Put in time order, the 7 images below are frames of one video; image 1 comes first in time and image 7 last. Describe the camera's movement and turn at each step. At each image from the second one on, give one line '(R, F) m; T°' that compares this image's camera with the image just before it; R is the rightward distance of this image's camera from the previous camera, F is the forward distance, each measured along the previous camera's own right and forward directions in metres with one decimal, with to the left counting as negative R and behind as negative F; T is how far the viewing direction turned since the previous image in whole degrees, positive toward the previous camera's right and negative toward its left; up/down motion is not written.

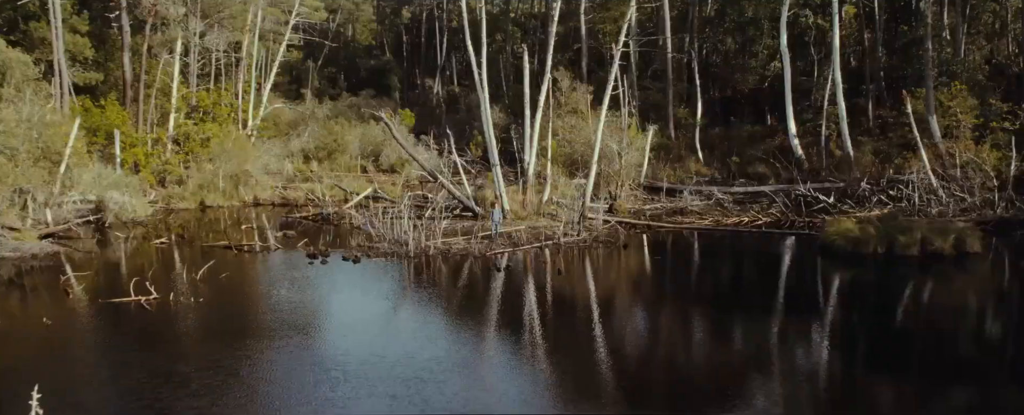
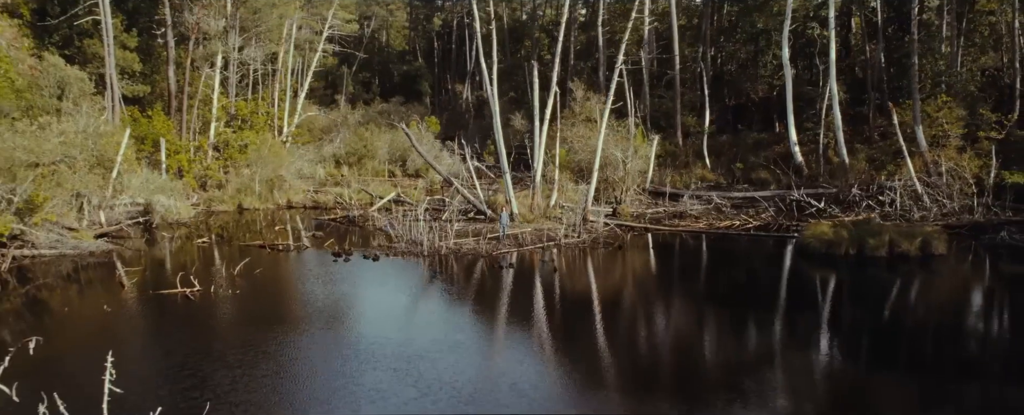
(+0.5, -1.3) m; -3°
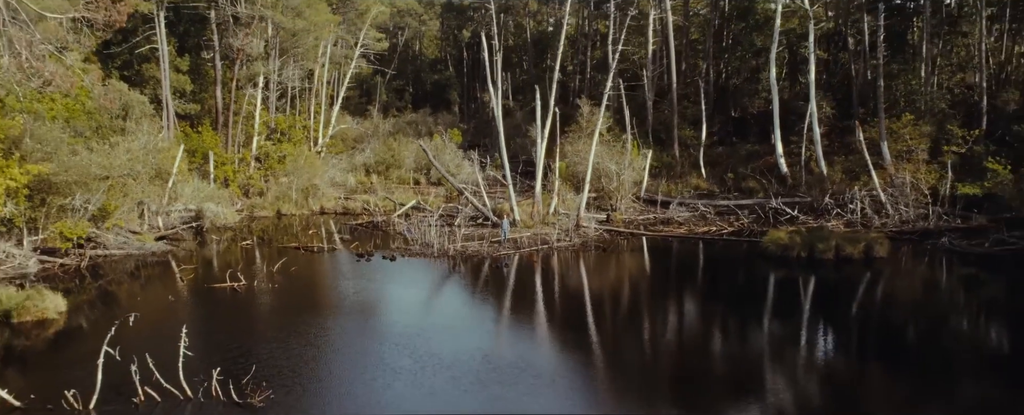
(+0.8, -2.1) m; -3°
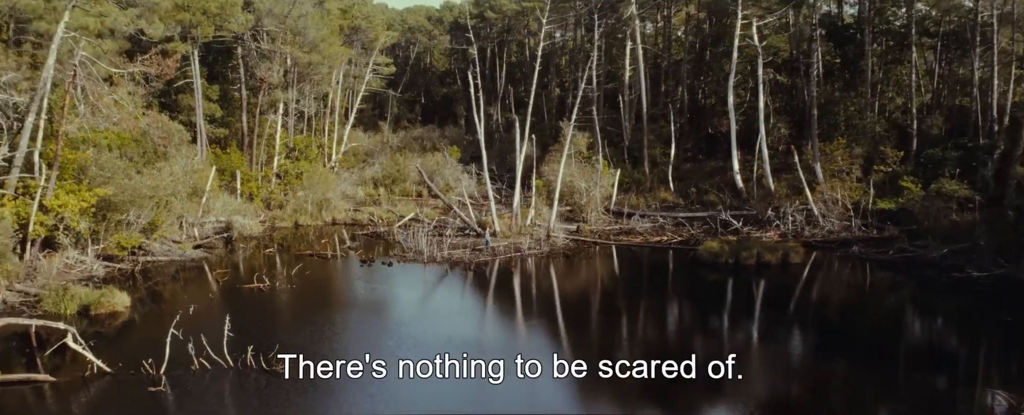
(+0.9, -3.1) m; -1°
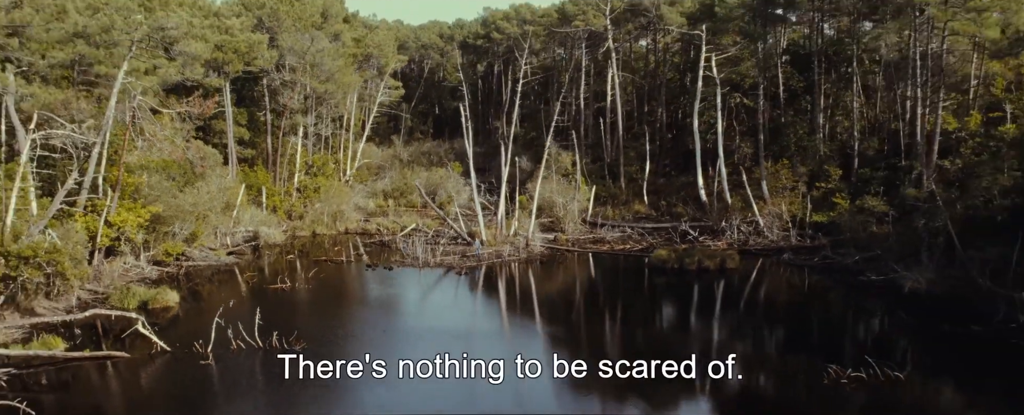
(+1.1, -3.5) m; -1°
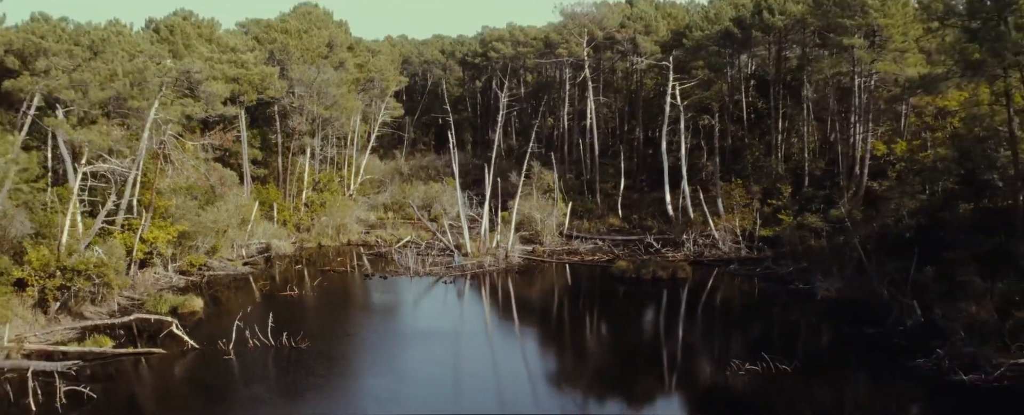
(+0.9, -3.2) m; -1°
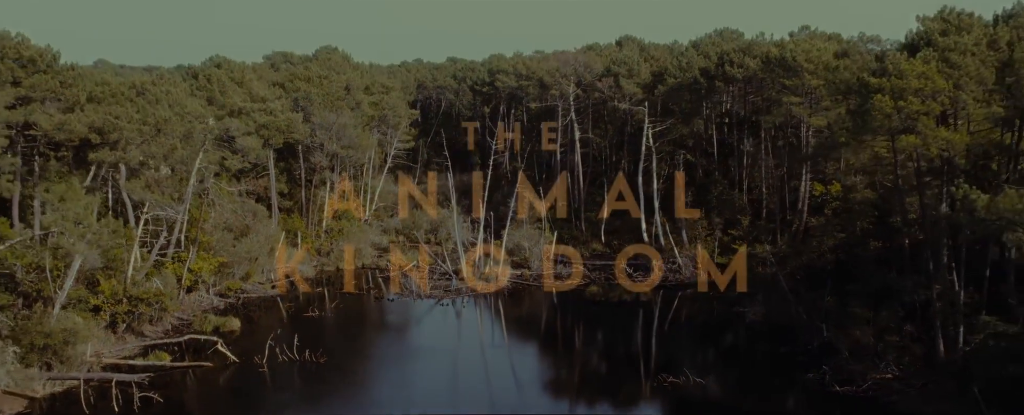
(+1.2, -4.3) m; -2°
